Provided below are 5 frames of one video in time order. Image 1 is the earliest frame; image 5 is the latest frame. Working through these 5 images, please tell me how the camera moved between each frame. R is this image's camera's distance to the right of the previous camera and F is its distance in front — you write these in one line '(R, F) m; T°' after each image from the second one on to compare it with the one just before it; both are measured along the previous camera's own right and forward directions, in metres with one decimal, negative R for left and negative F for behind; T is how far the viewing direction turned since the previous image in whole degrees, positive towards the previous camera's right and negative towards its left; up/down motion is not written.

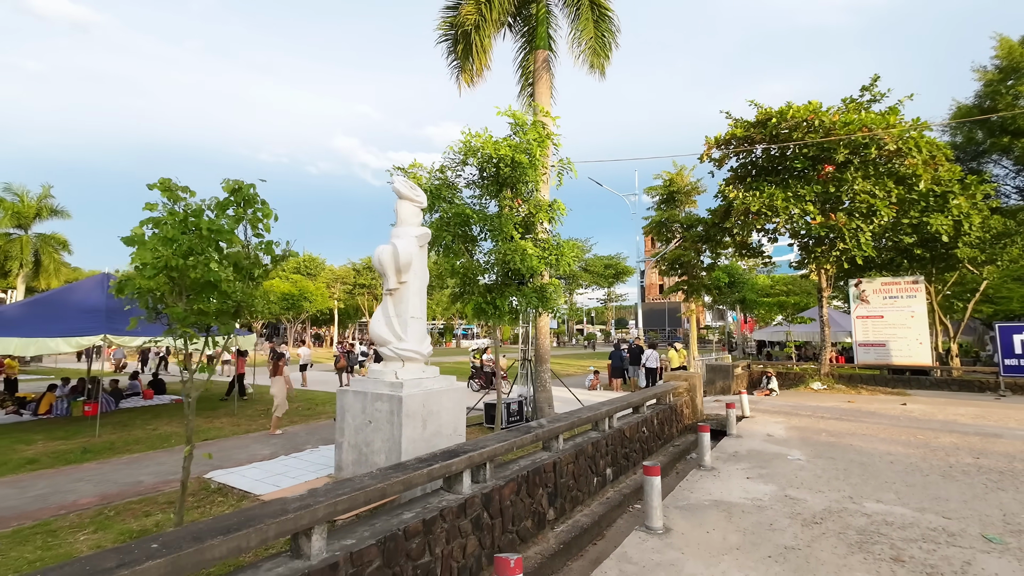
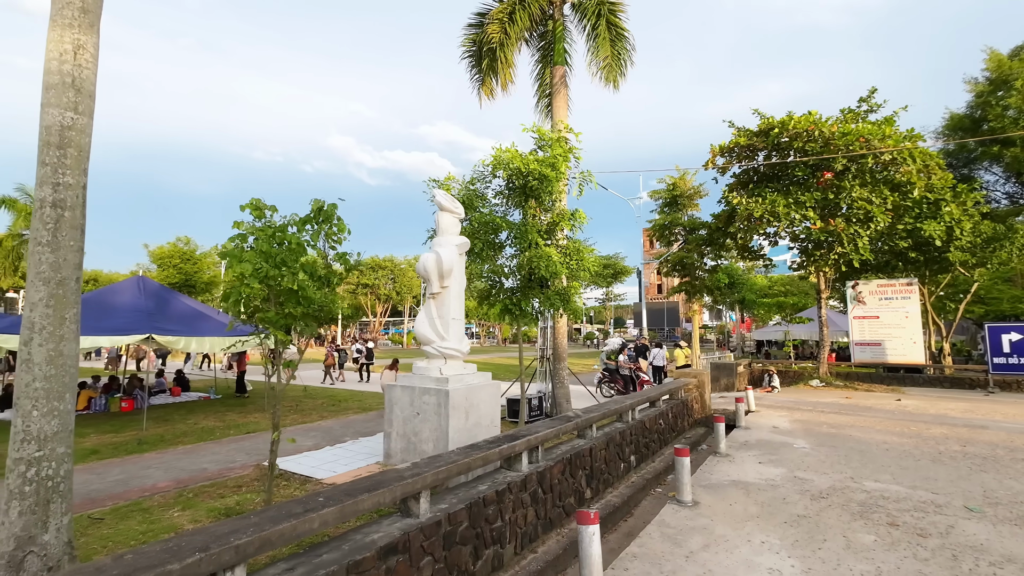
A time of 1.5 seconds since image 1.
(-0.5, -0.6) m; 0°
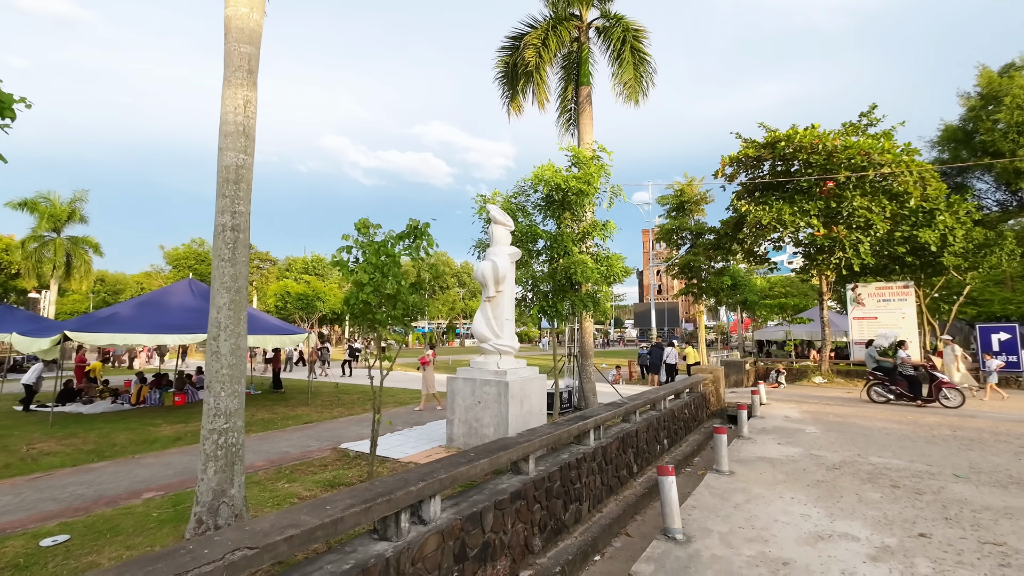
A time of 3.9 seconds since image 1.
(-0.8, -1.0) m; 0°
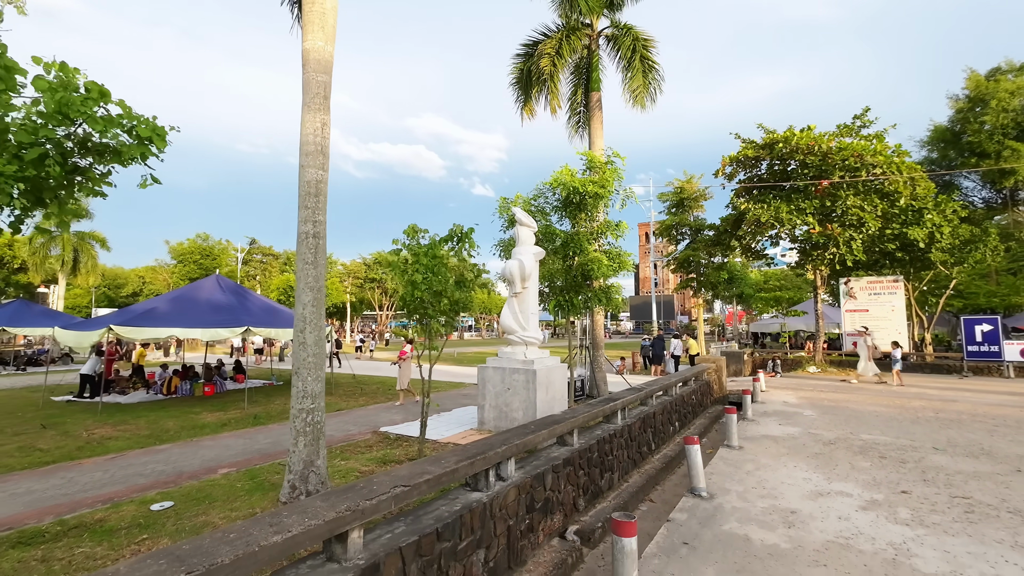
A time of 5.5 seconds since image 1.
(-0.5, -0.7) m; +1°
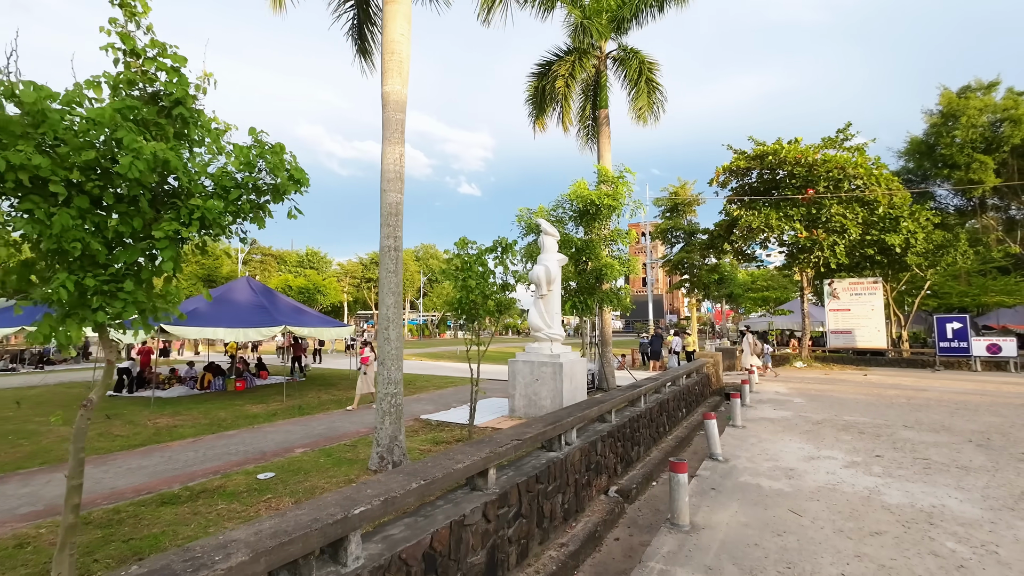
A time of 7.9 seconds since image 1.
(-0.8, -1.1) m; +1°
